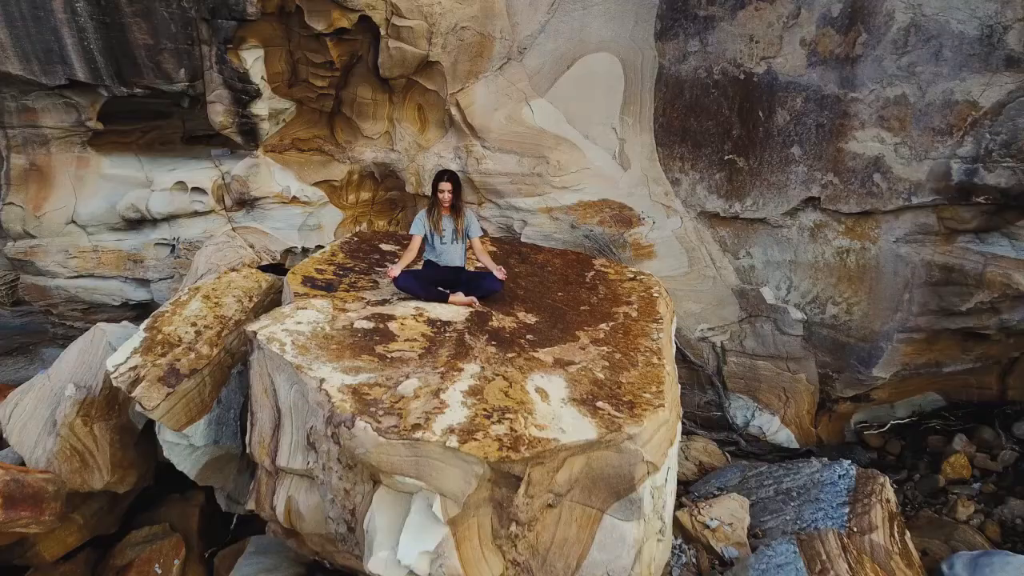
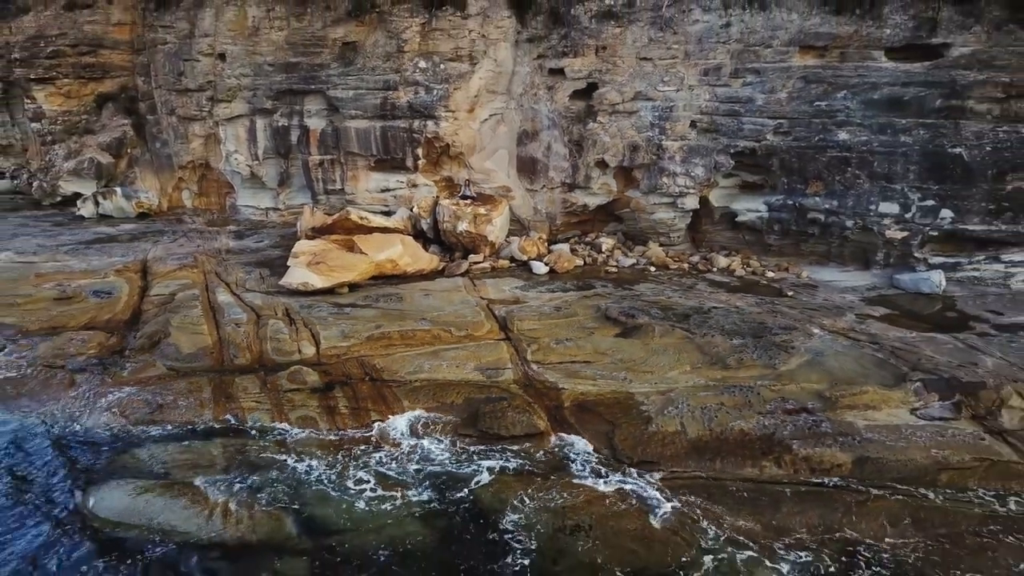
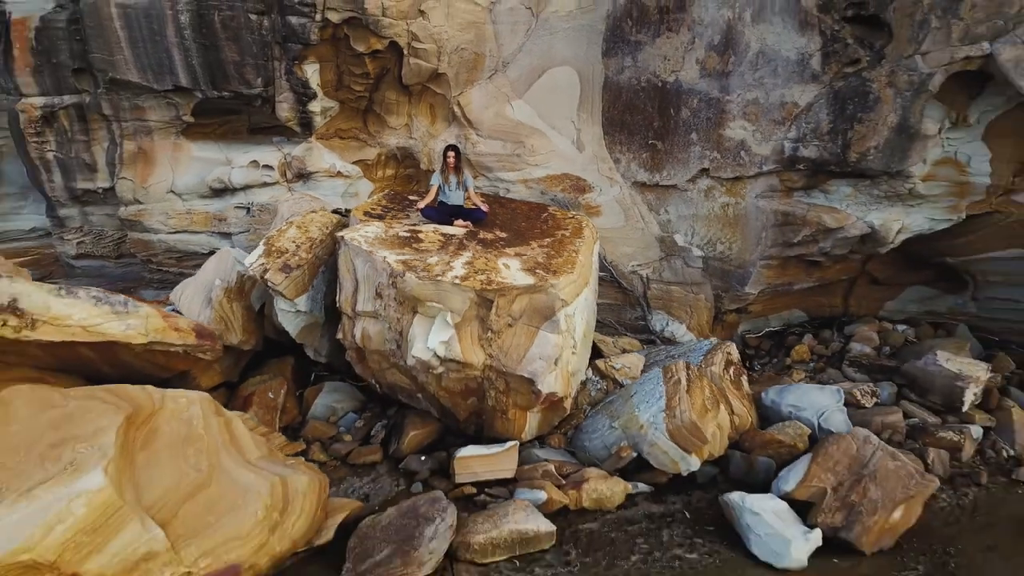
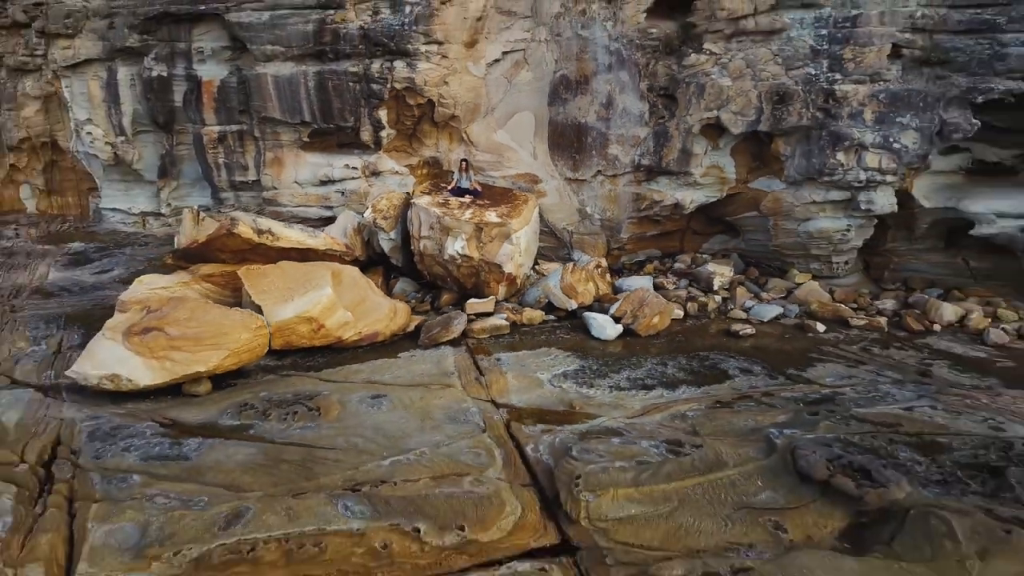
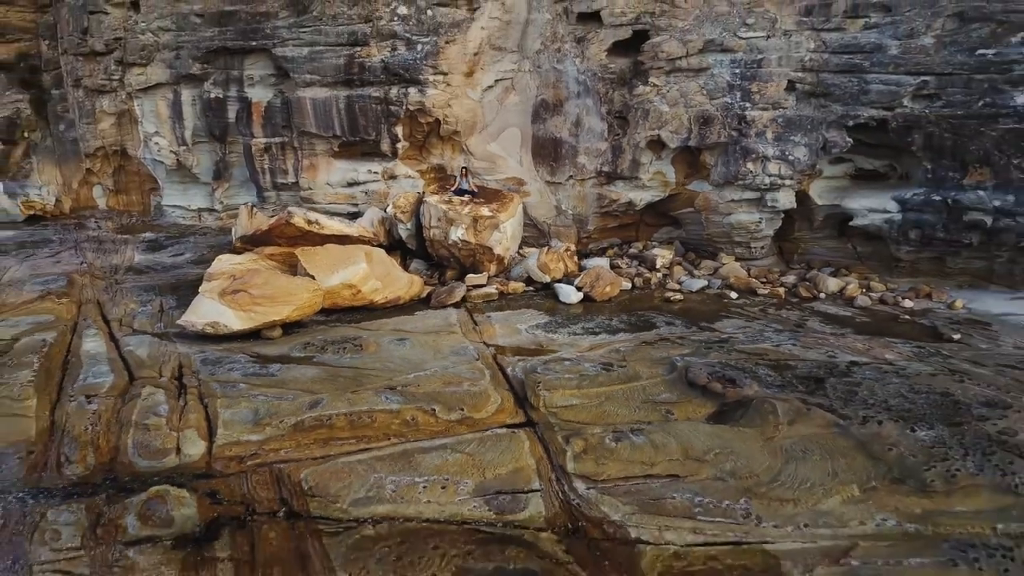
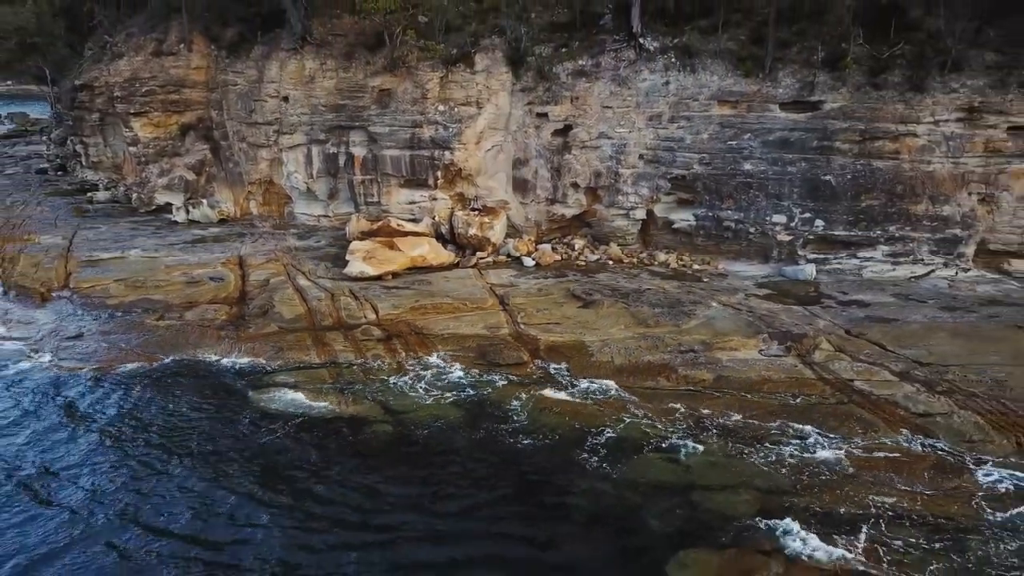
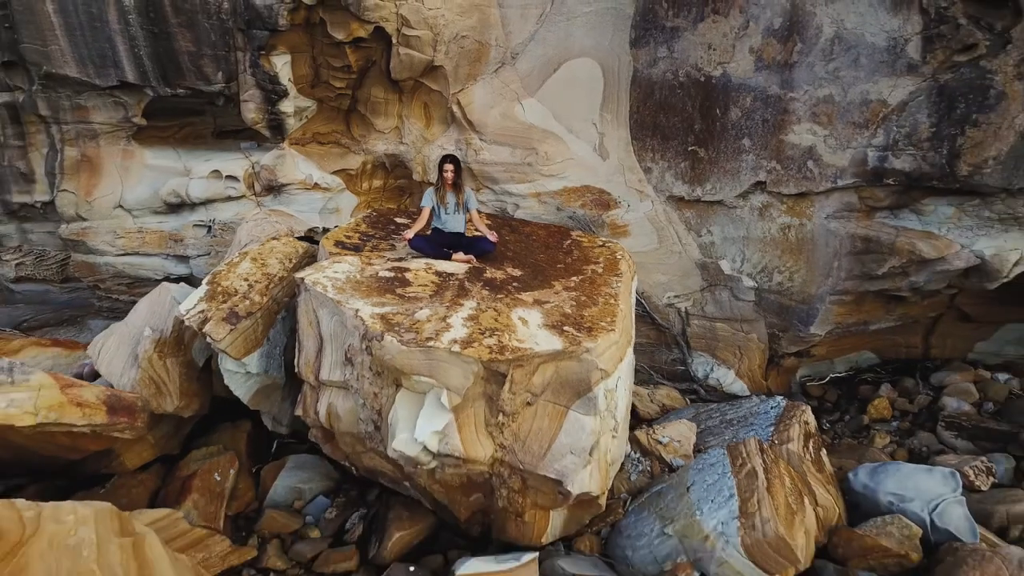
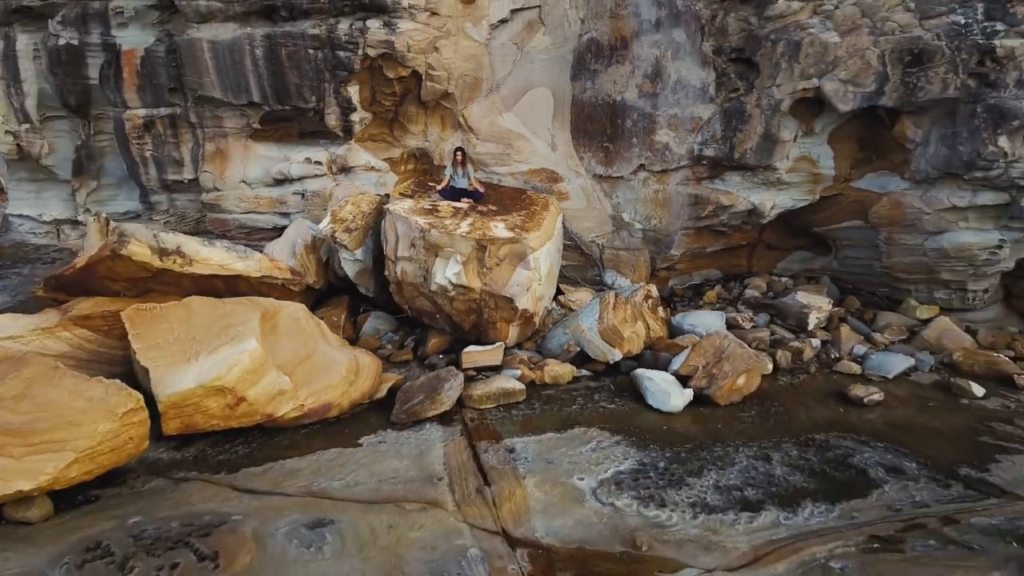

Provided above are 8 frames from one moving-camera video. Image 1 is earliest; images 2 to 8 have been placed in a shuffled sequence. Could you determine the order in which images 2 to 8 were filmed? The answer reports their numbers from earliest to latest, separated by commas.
7, 3, 8, 4, 5, 2, 6
